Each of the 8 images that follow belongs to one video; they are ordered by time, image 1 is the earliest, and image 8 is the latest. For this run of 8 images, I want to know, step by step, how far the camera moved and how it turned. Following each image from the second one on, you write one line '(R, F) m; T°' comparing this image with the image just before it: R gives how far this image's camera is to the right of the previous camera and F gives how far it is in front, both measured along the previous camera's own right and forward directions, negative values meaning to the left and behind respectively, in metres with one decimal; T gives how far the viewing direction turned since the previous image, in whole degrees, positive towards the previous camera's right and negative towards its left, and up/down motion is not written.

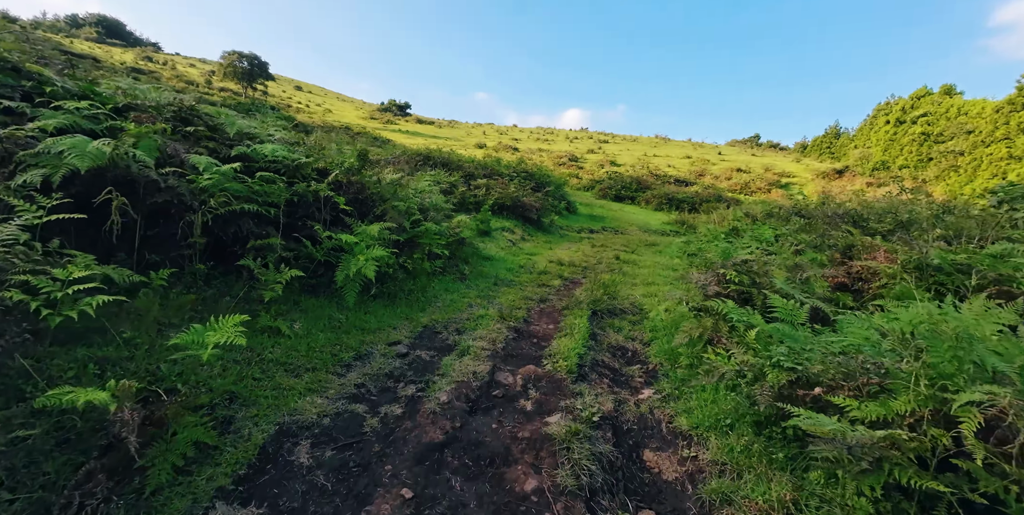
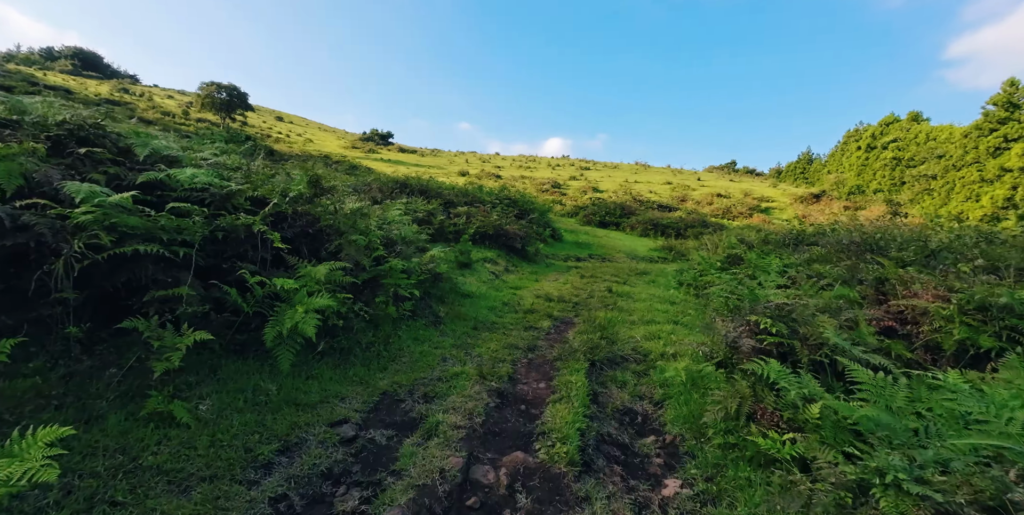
(+0.1, +1.0) m; +2°
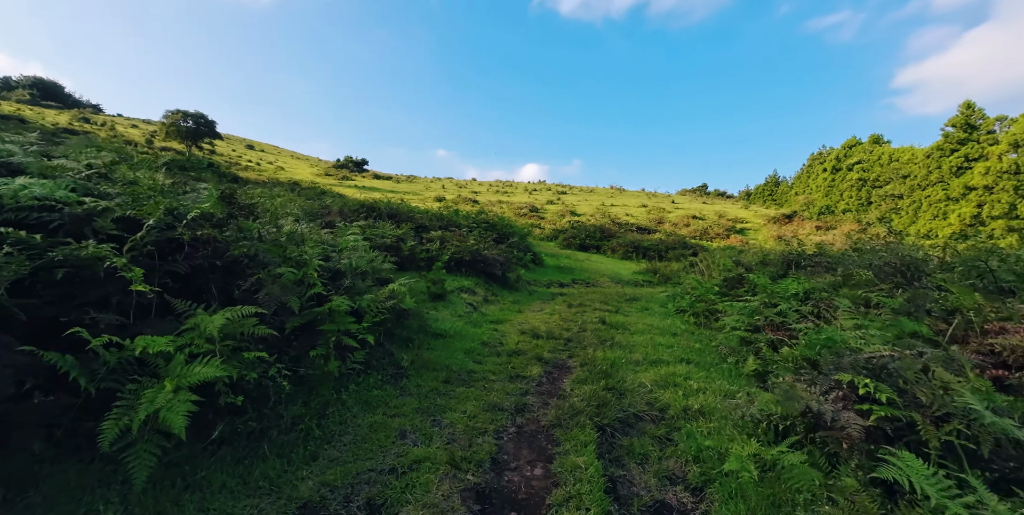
(0.0, +1.3) m; +3°
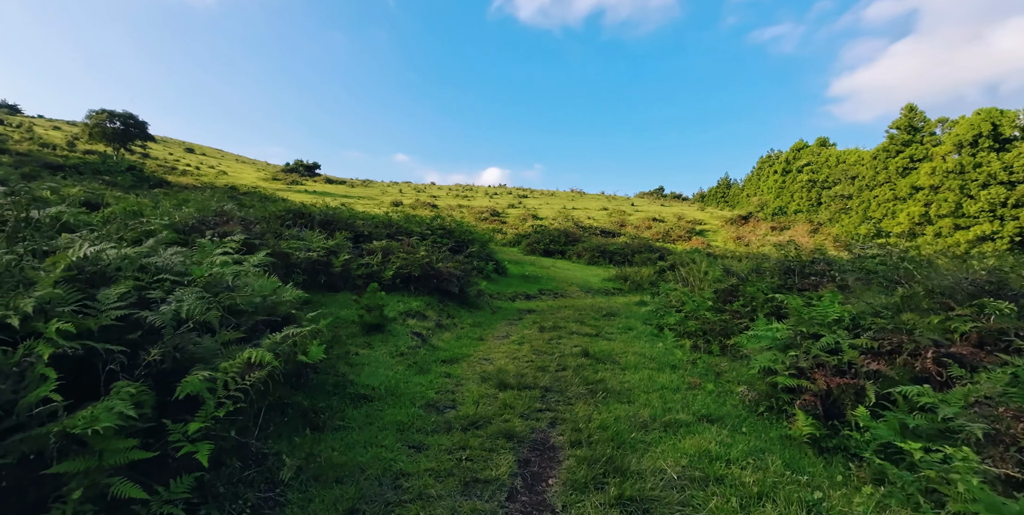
(+0.1, +2.0) m; +5°
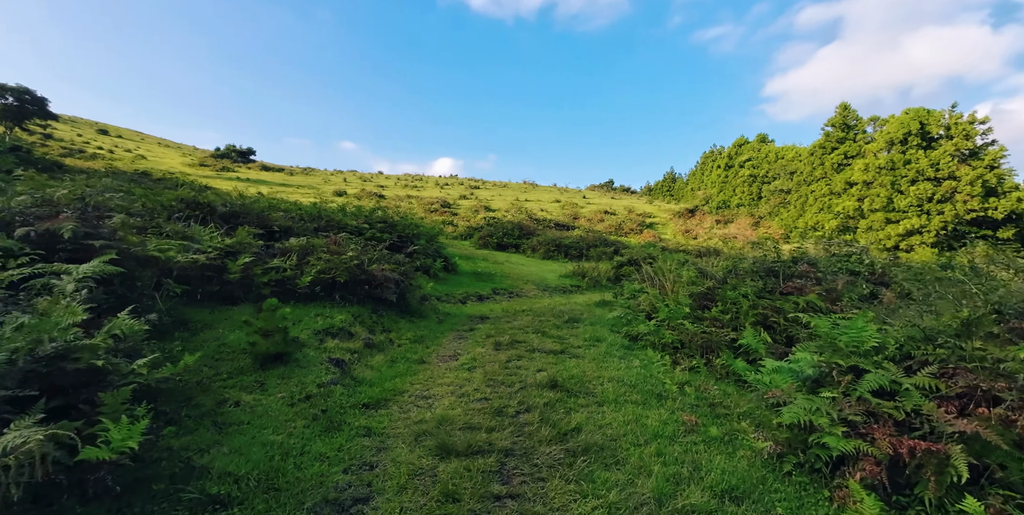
(+0.1, +1.6) m; +6°
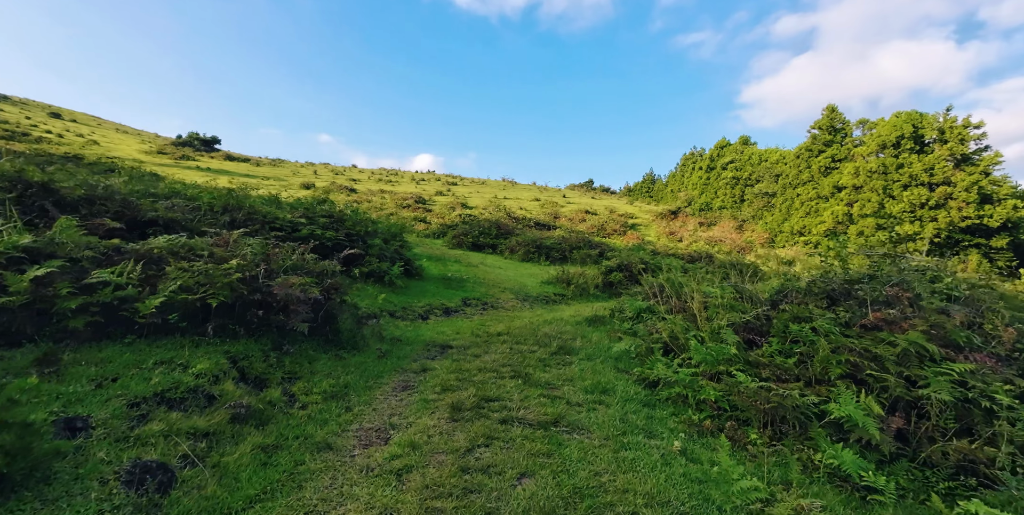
(+0.1, +2.8) m; +3°
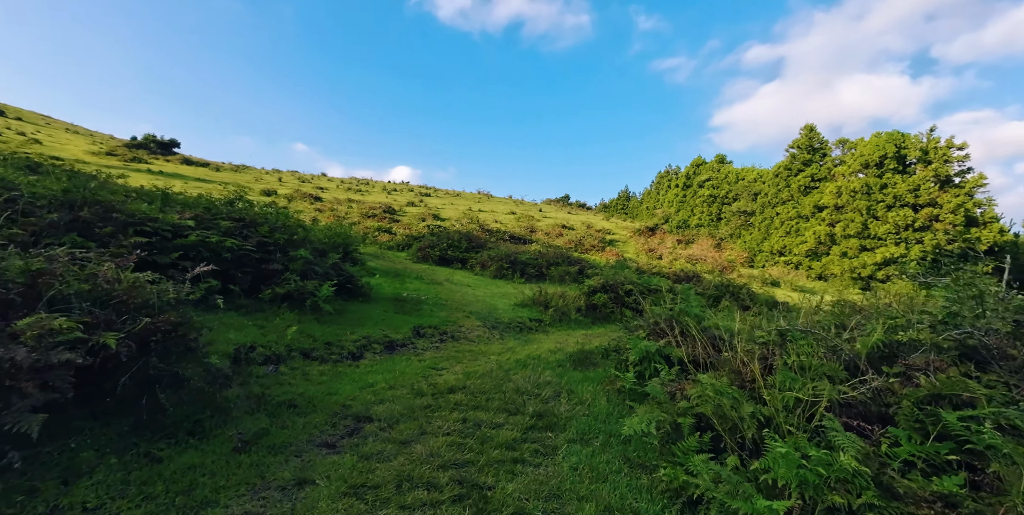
(+0.2, +2.7) m; +3°
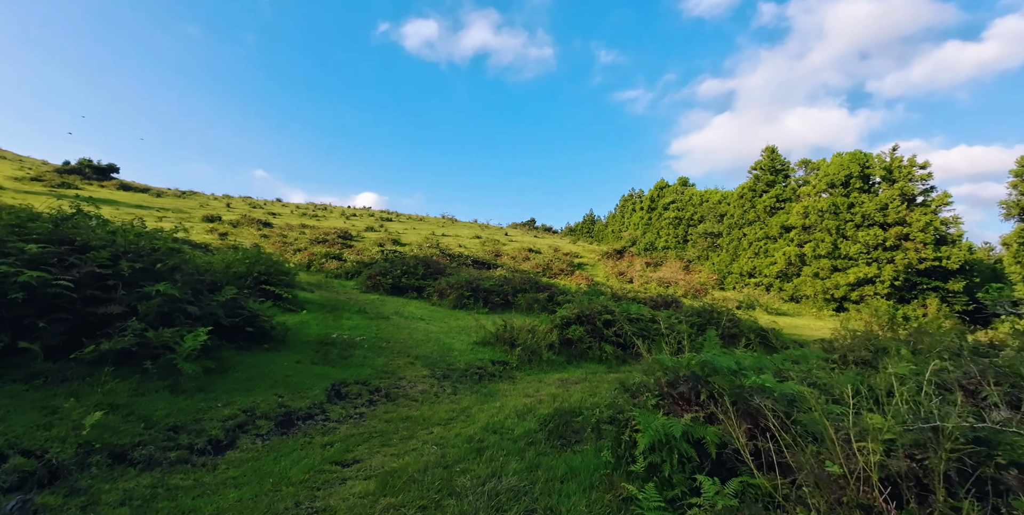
(+0.3, +2.5) m; +4°
